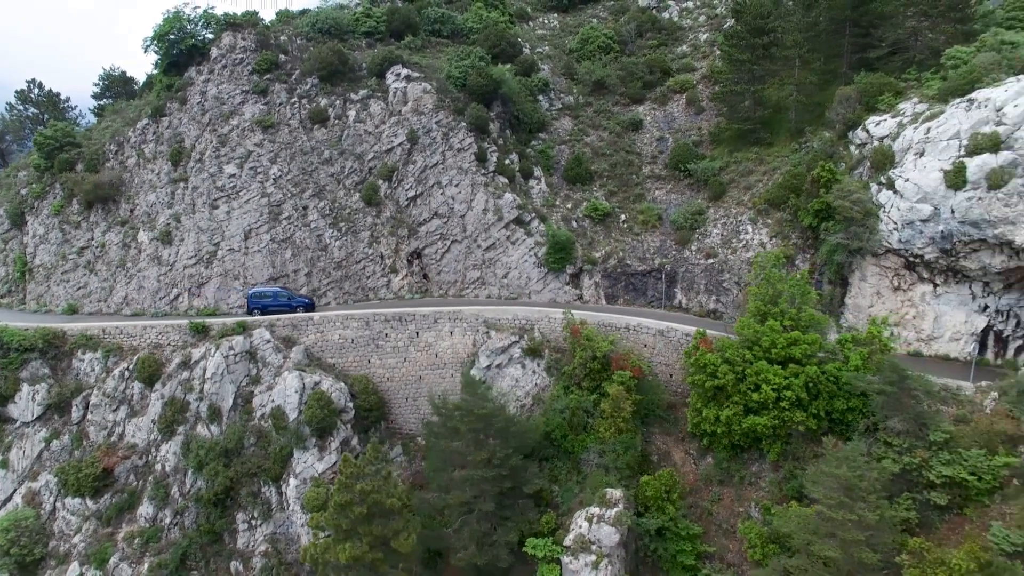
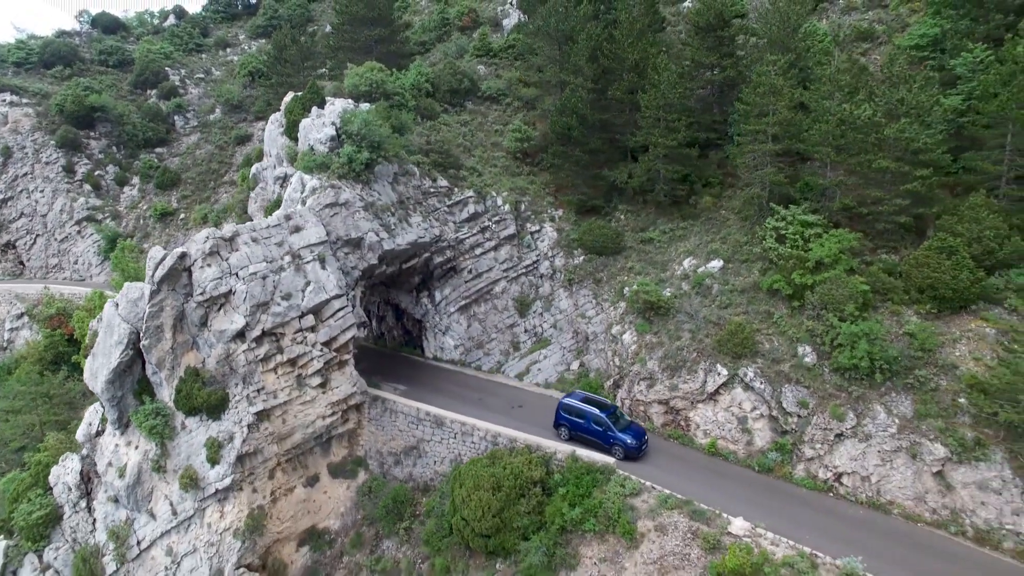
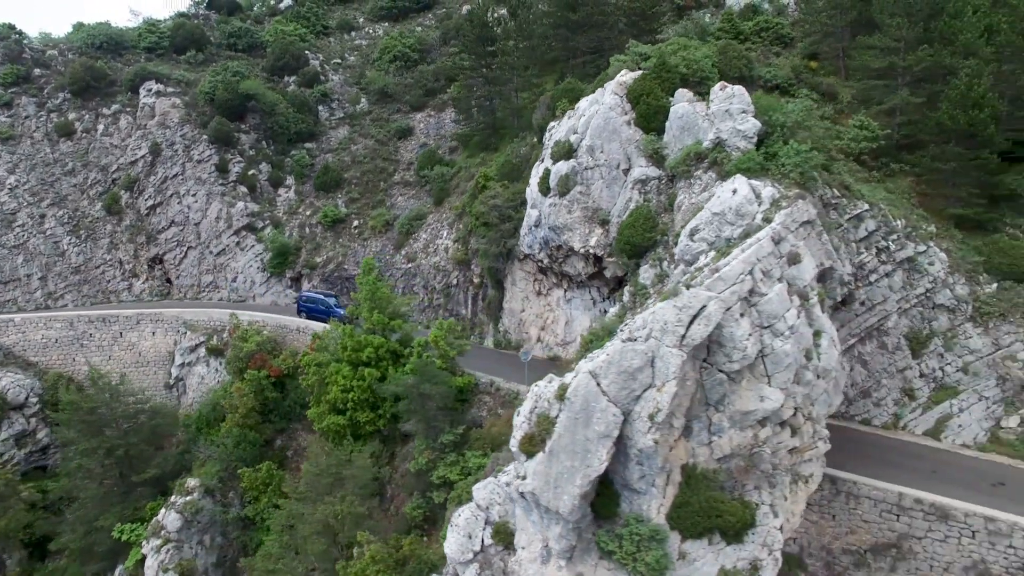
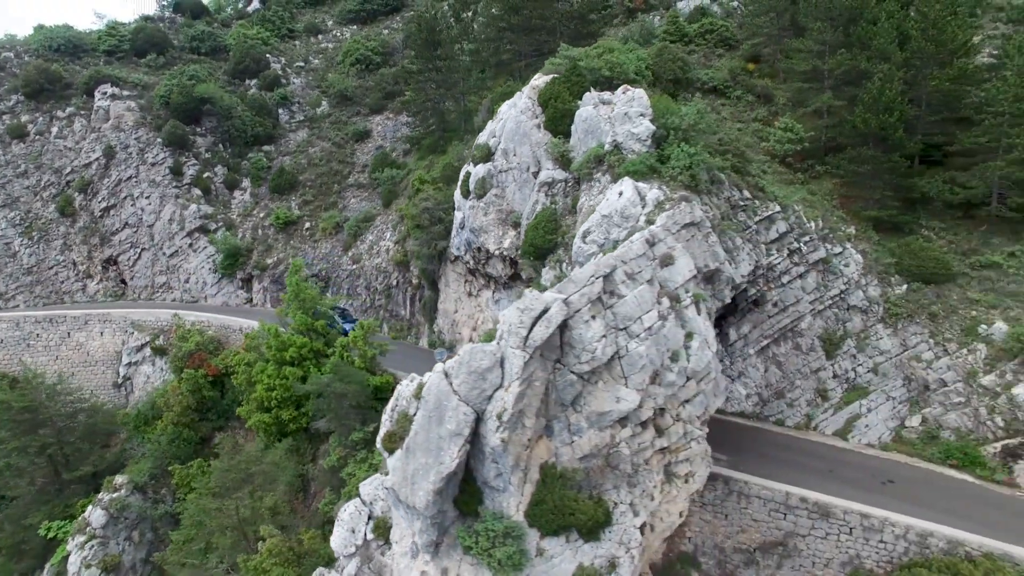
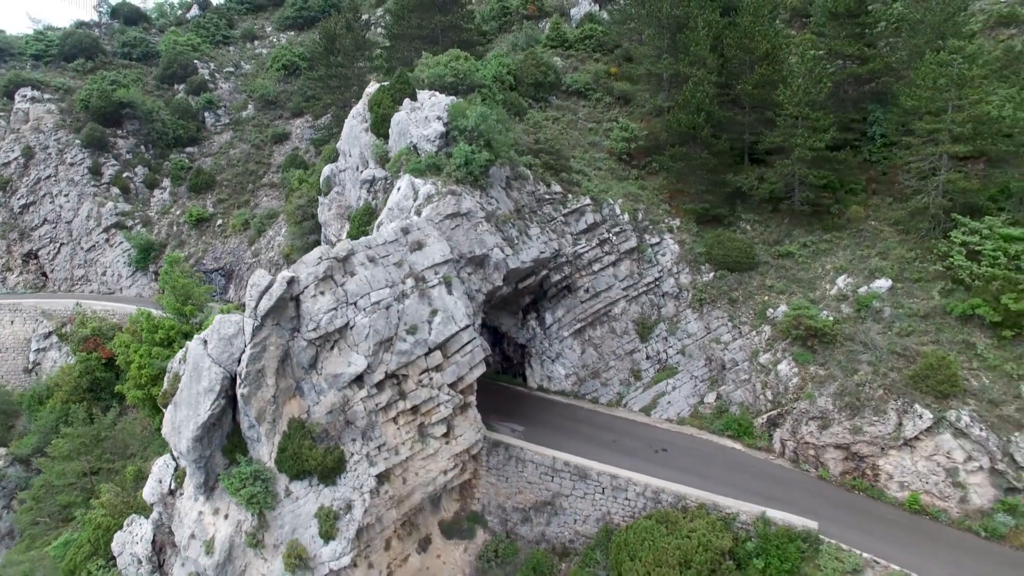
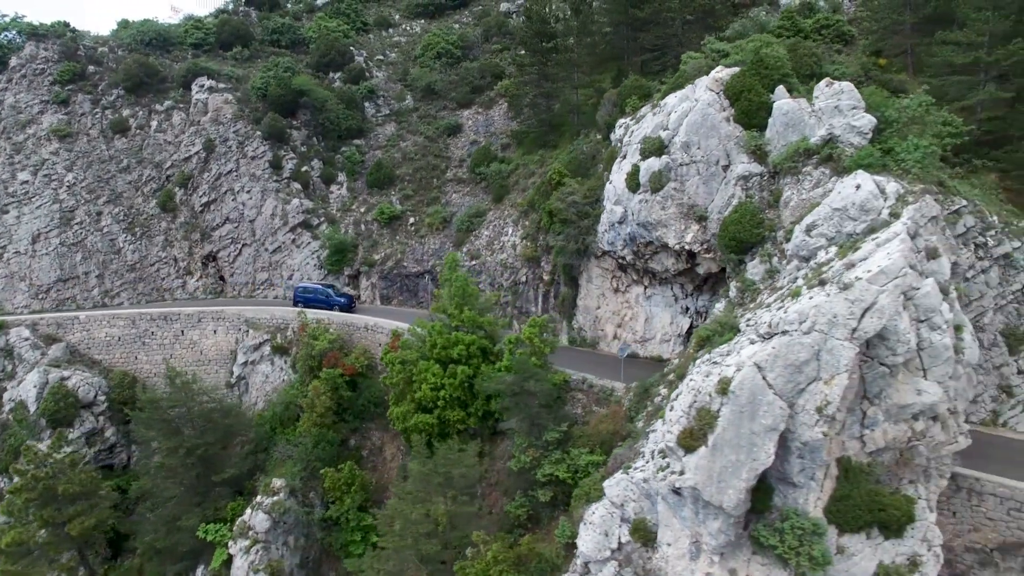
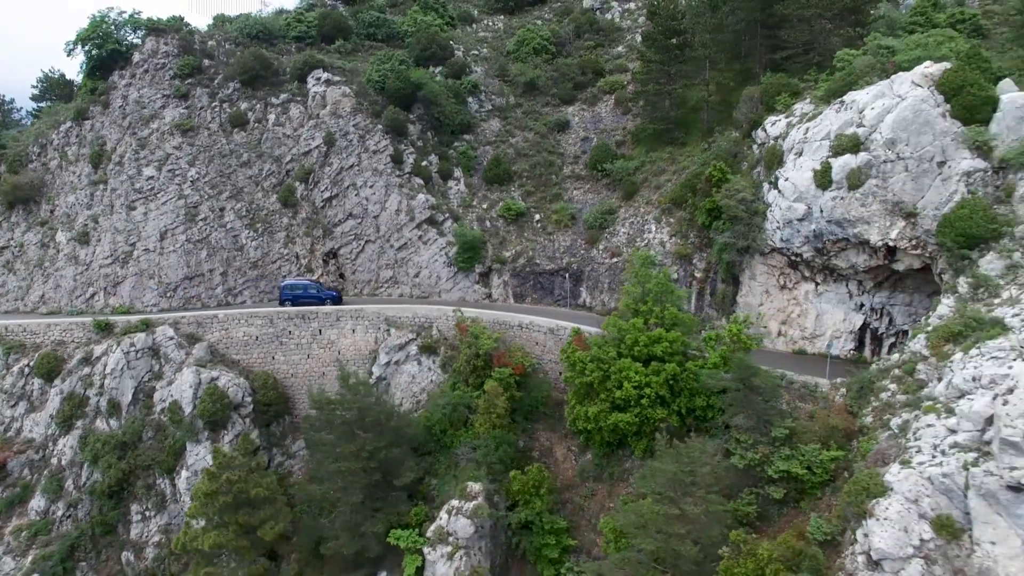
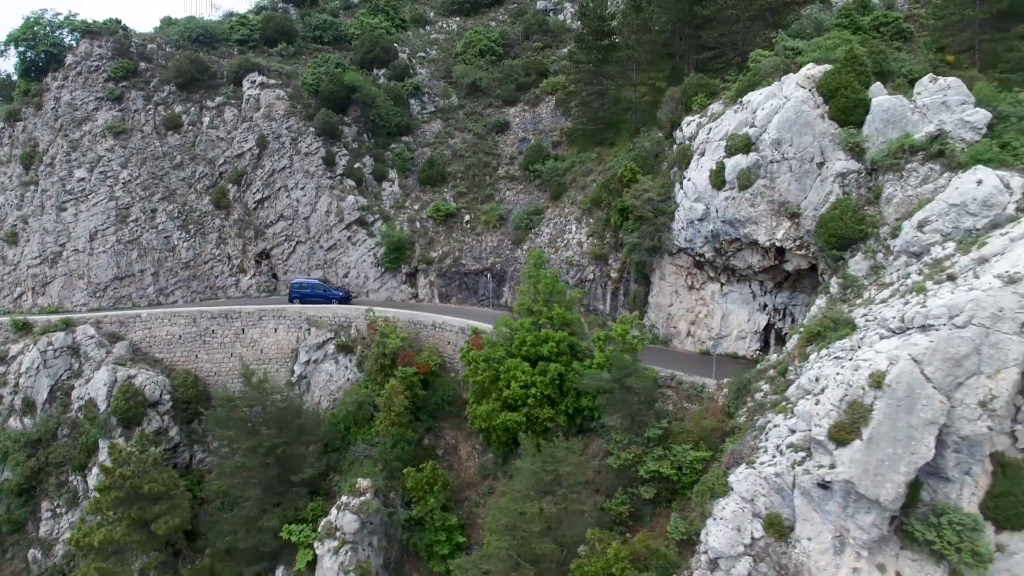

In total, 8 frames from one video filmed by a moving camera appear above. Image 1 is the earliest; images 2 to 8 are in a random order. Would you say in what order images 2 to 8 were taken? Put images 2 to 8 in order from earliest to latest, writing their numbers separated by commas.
7, 8, 6, 3, 4, 5, 2
